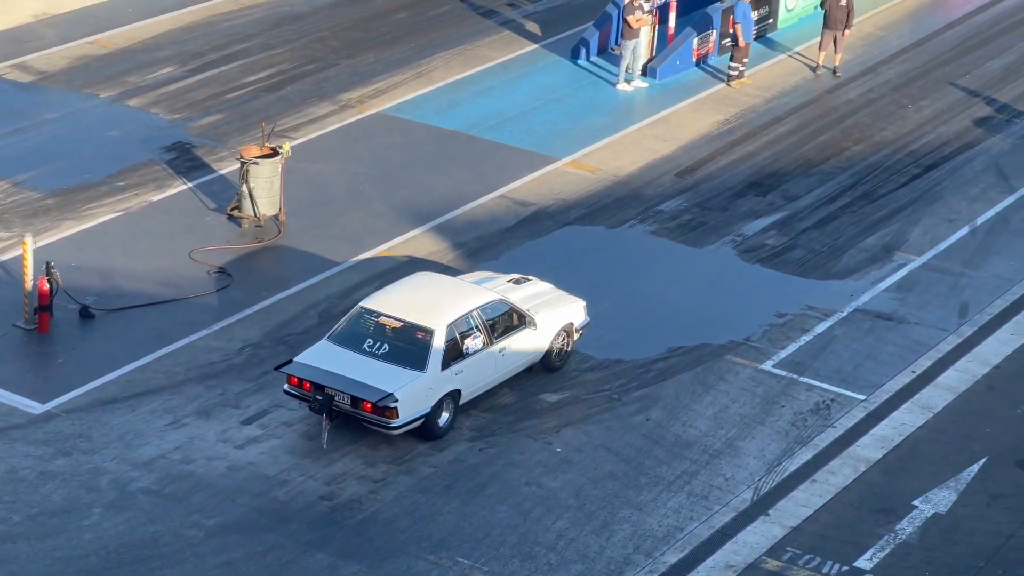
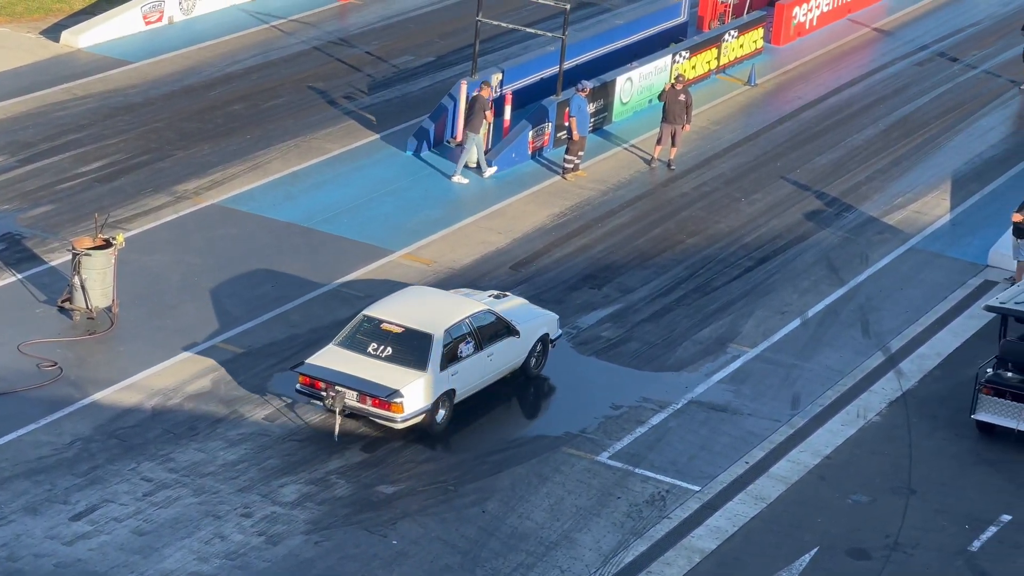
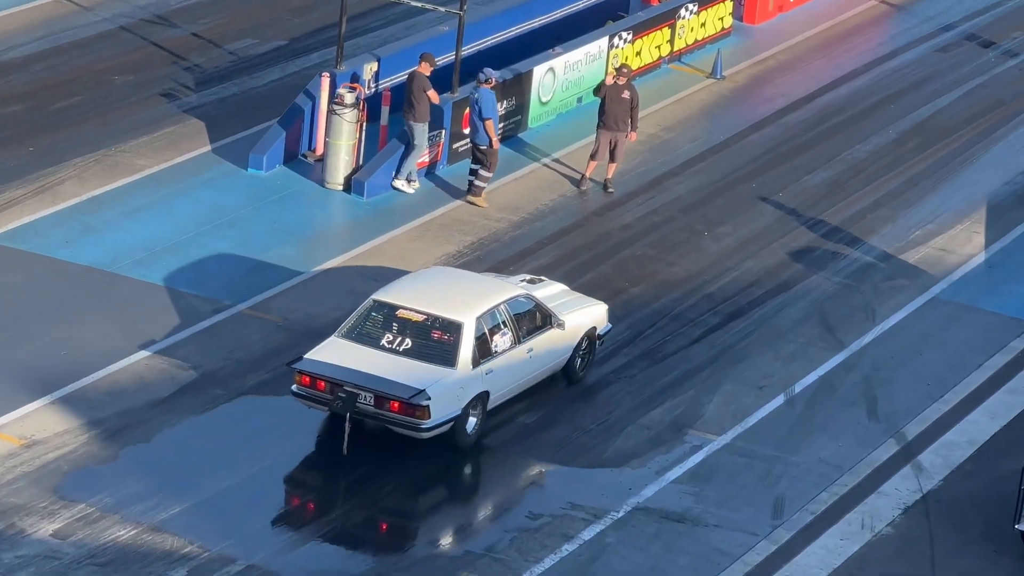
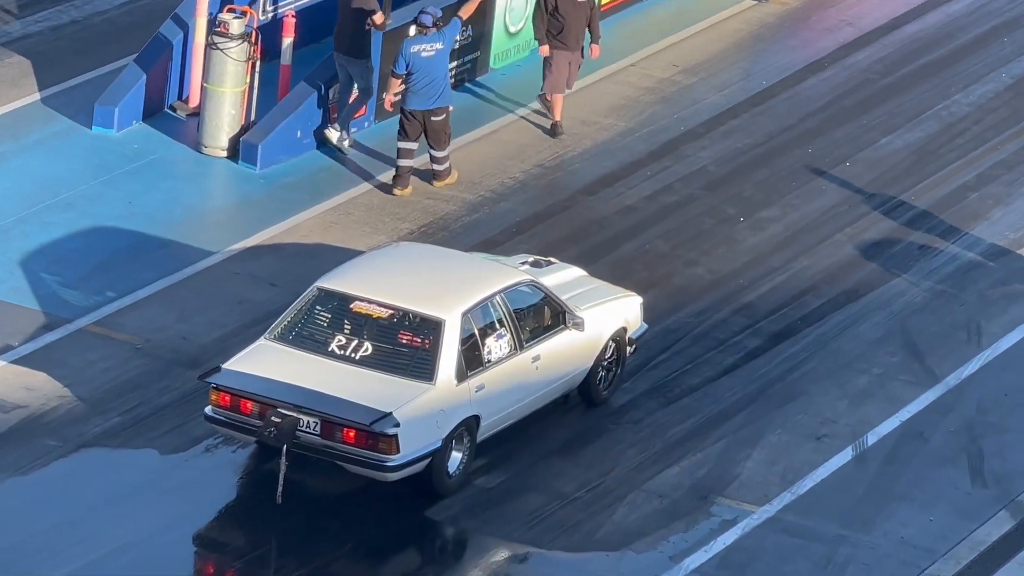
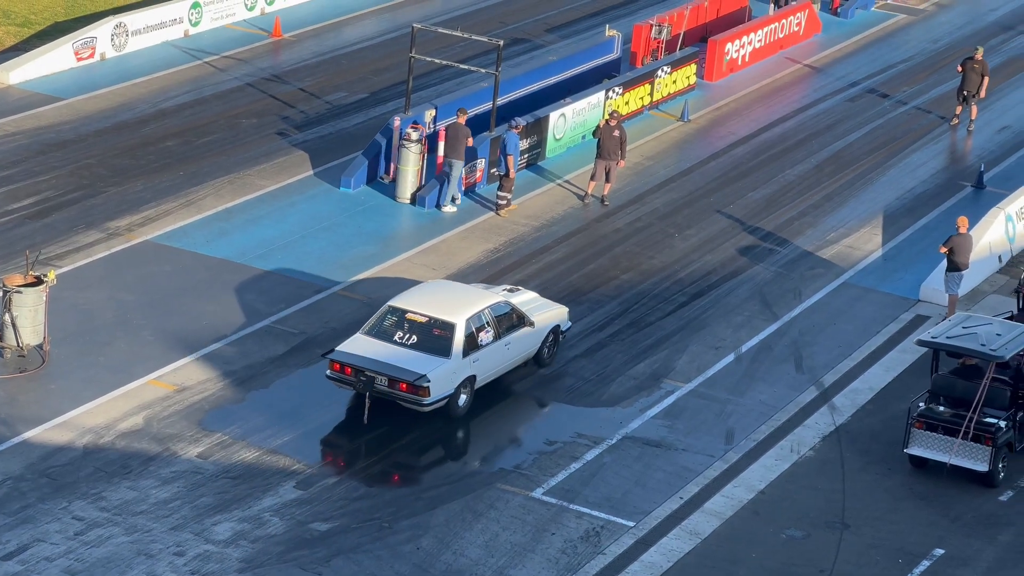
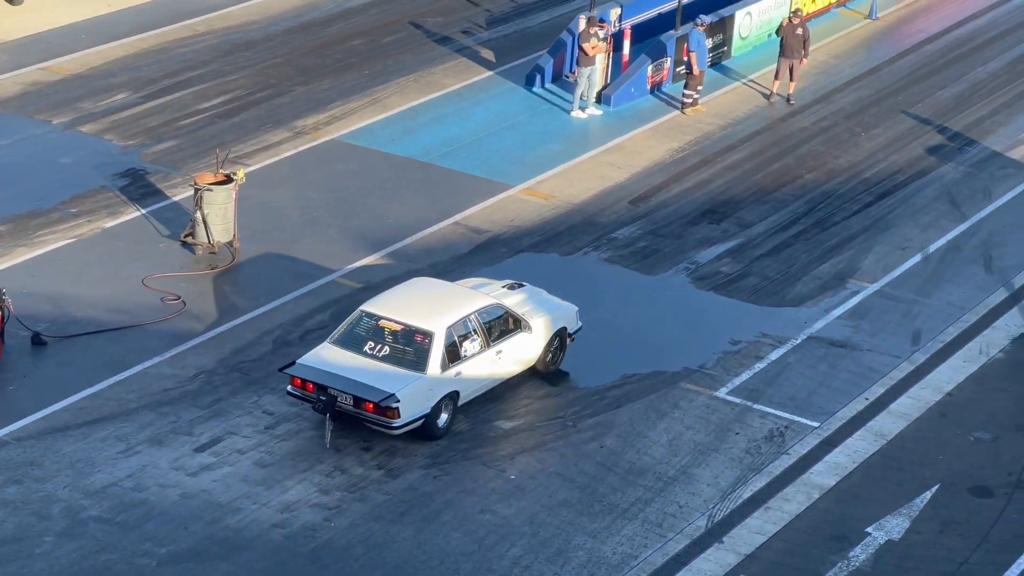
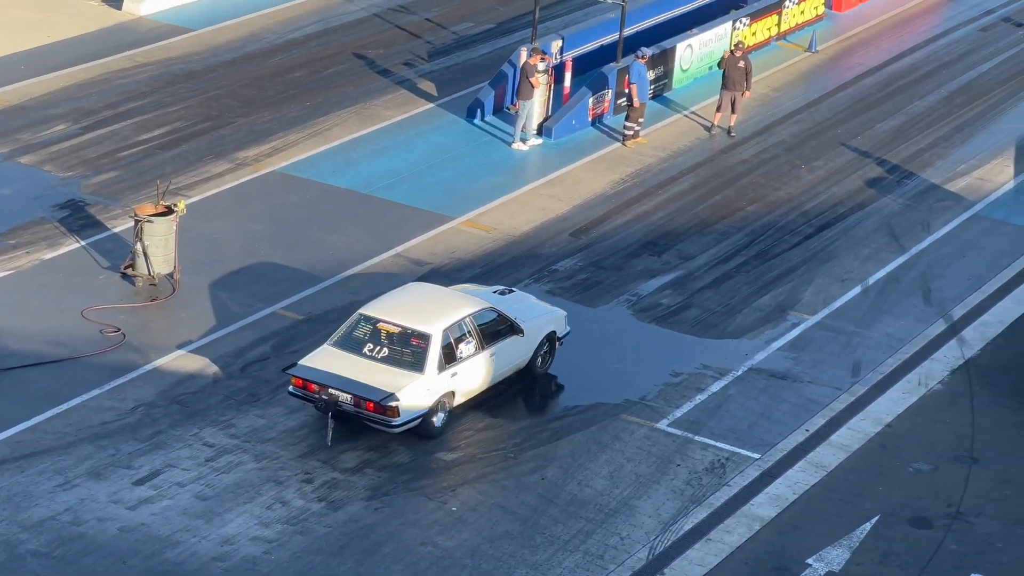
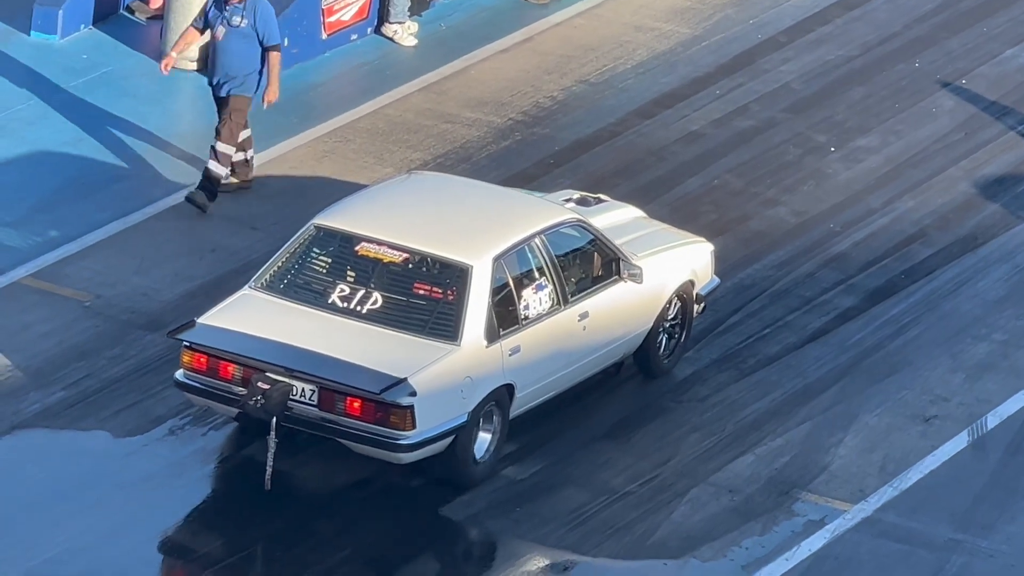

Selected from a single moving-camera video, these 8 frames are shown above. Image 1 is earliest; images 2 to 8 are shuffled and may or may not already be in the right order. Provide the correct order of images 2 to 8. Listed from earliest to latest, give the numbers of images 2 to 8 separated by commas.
6, 7, 2, 5, 3, 4, 8
